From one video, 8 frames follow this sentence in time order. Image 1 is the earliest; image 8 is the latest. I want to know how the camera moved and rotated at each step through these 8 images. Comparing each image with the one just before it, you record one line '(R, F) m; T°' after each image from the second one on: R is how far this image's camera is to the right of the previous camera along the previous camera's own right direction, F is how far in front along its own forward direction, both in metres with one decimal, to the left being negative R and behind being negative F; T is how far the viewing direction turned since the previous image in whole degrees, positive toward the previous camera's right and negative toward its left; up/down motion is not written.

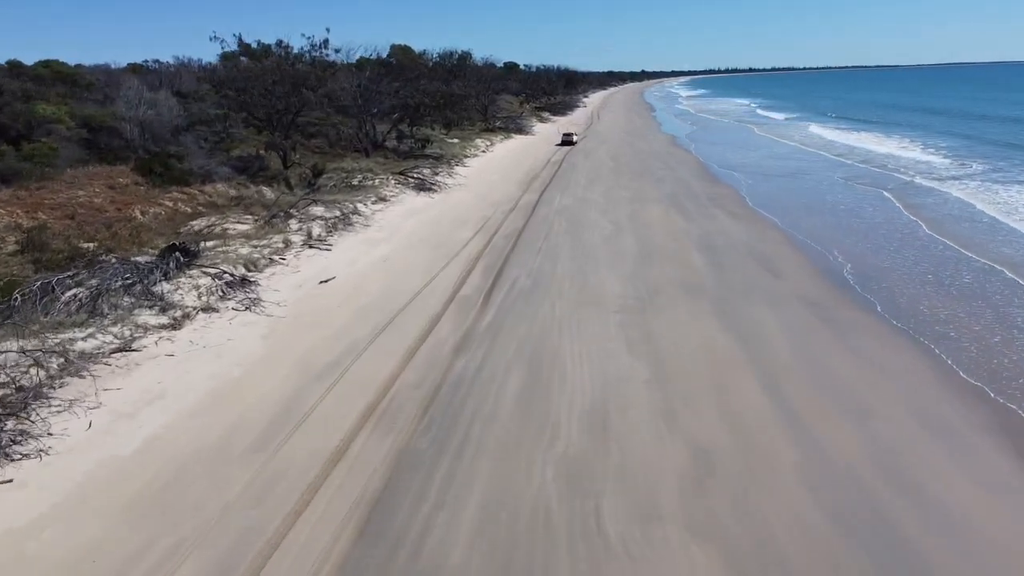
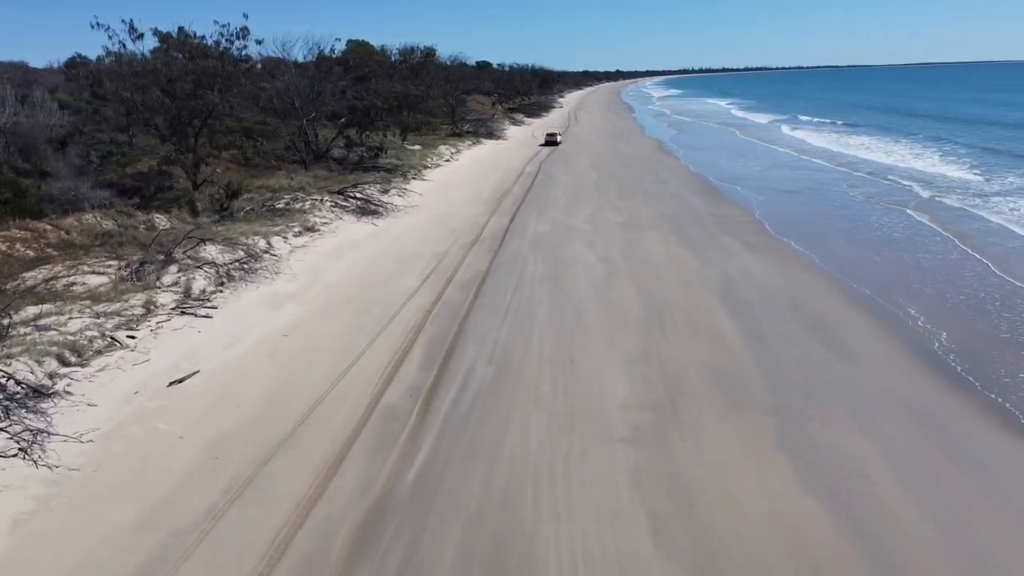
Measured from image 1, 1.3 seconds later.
(+0.2, +3.9) m; +2°
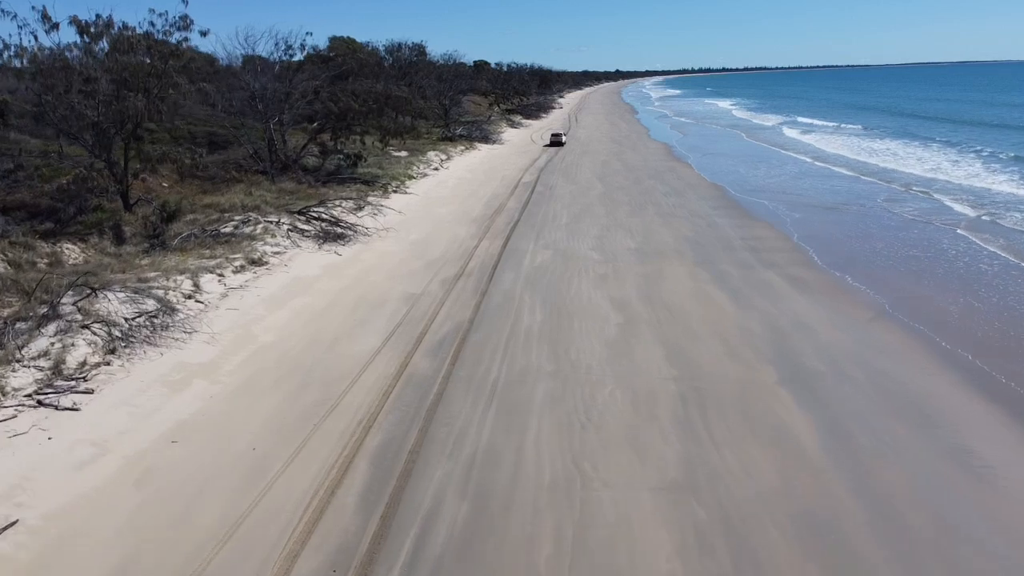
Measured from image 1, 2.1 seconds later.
(+0.1, +2.7) m; 0°
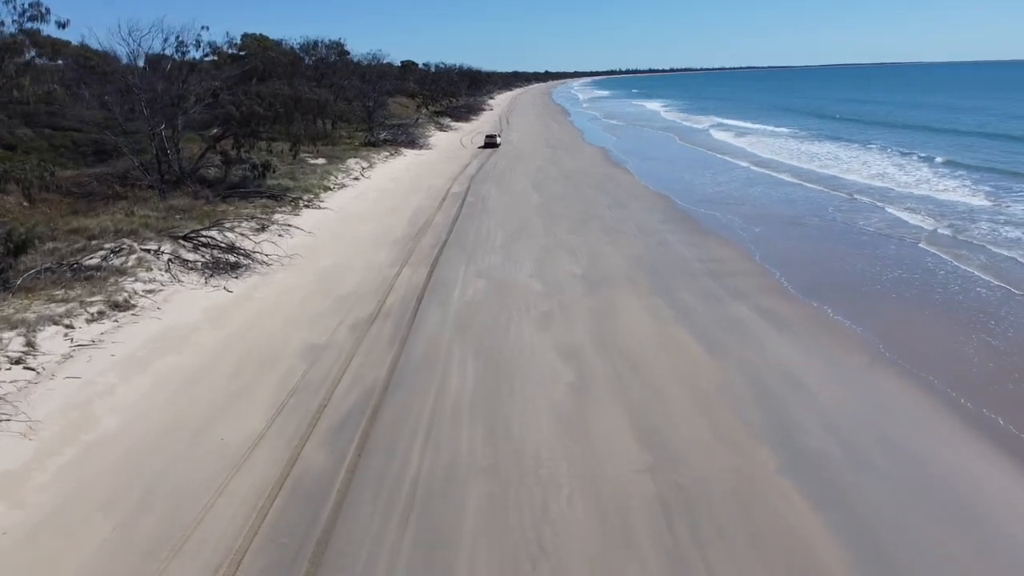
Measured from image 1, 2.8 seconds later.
(+0.1, +1.9) m; +5°
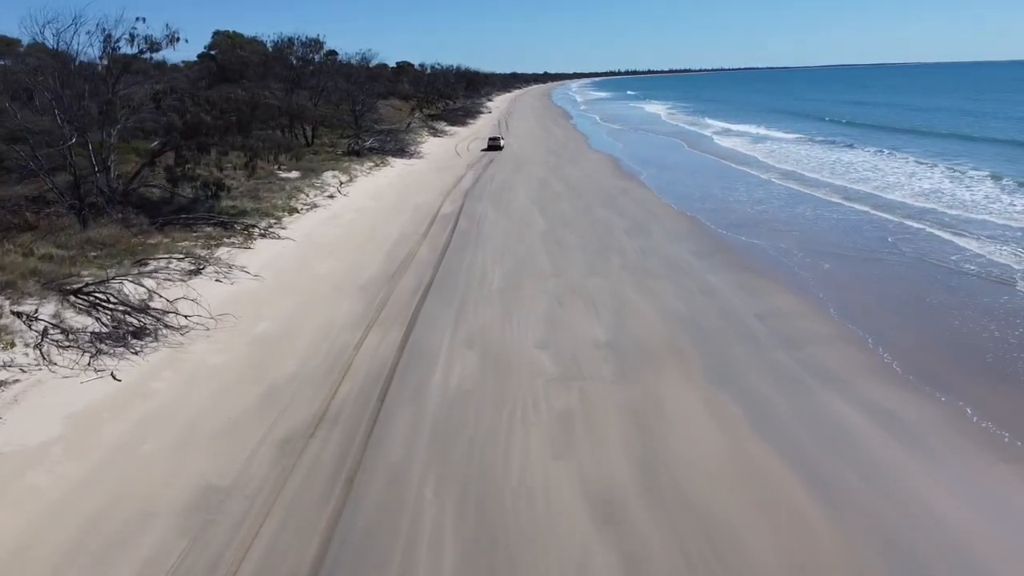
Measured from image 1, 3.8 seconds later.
(0.0, +3.1) m; 0°
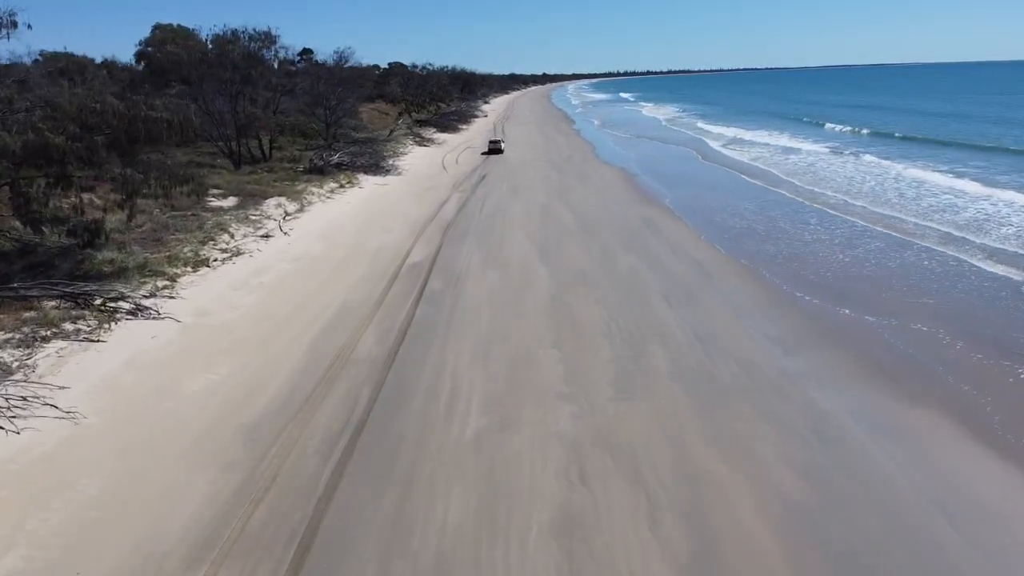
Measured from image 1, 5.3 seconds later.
(+0.1, +4.6) m; 0°
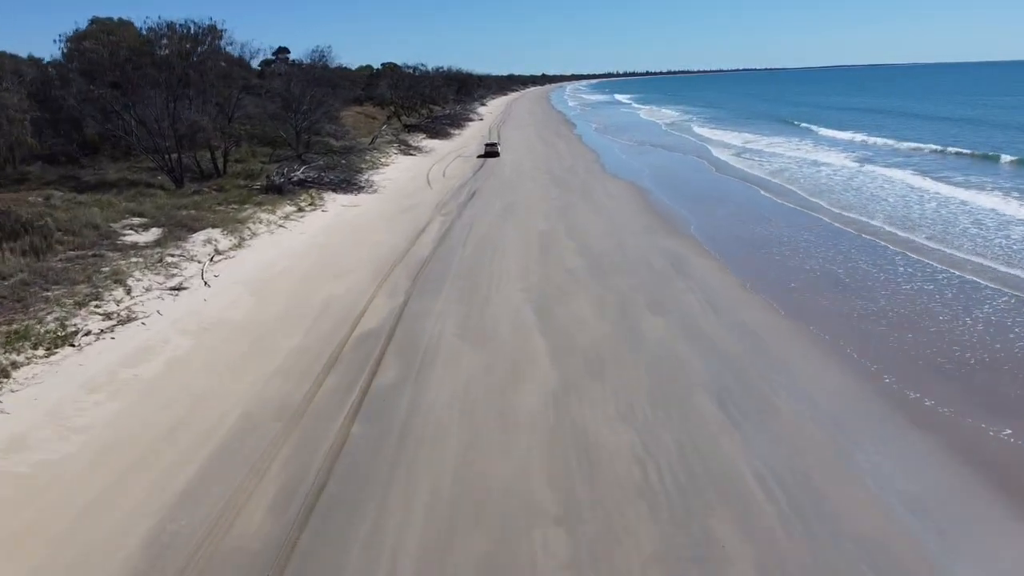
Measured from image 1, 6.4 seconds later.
(+0.1, +3.5) m; 0°
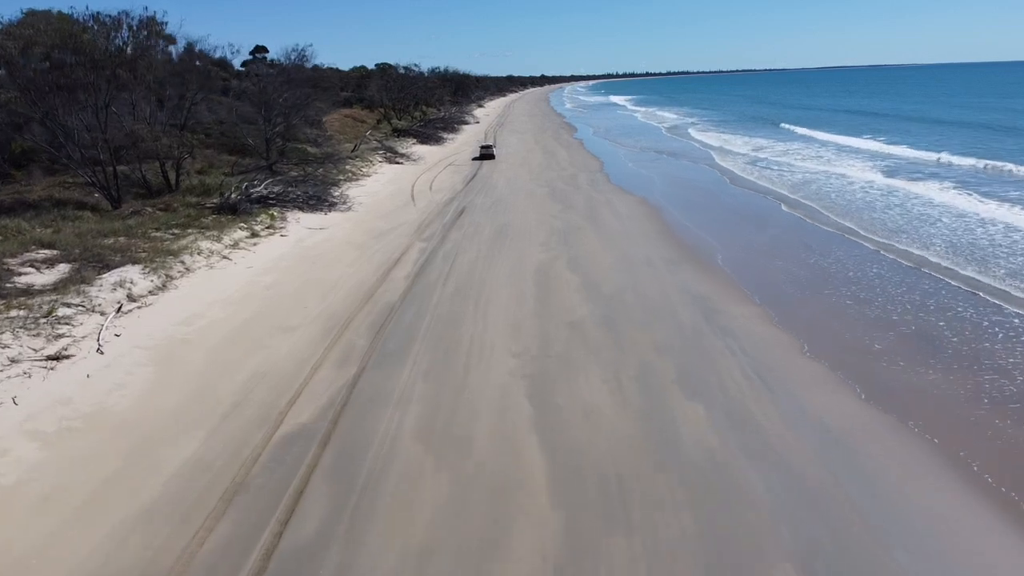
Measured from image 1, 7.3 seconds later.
(+0.1, +2.7) m; 0°
